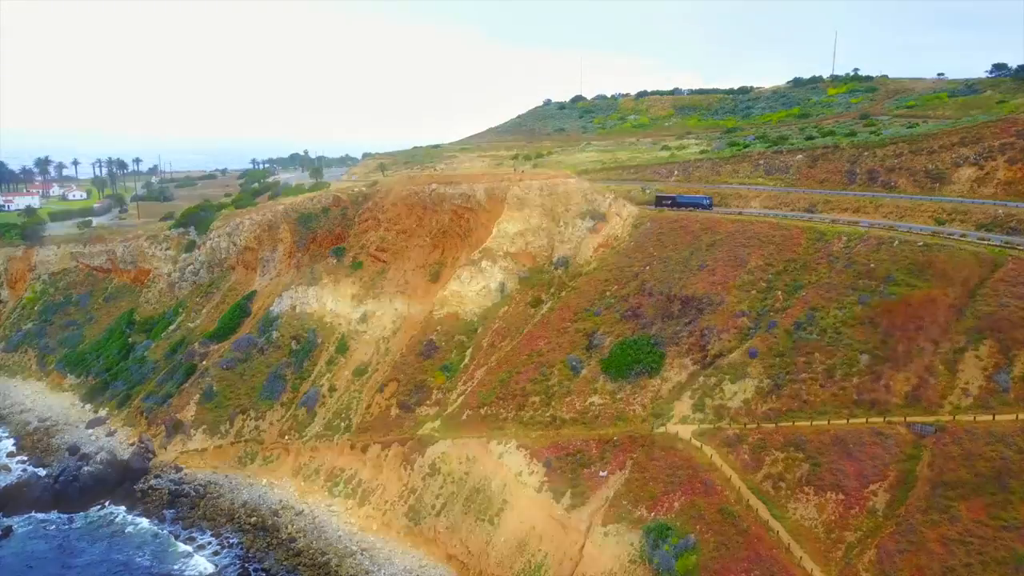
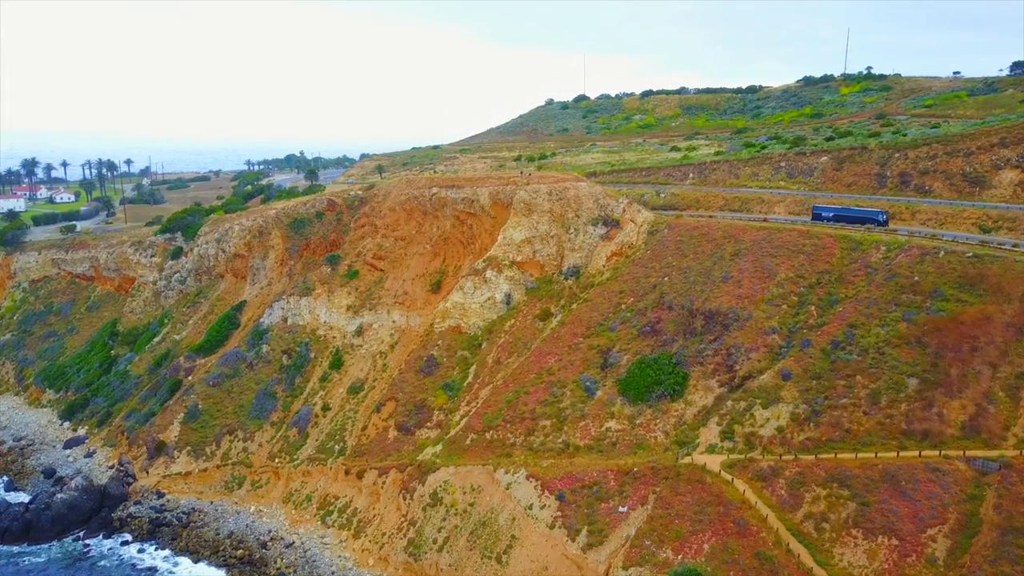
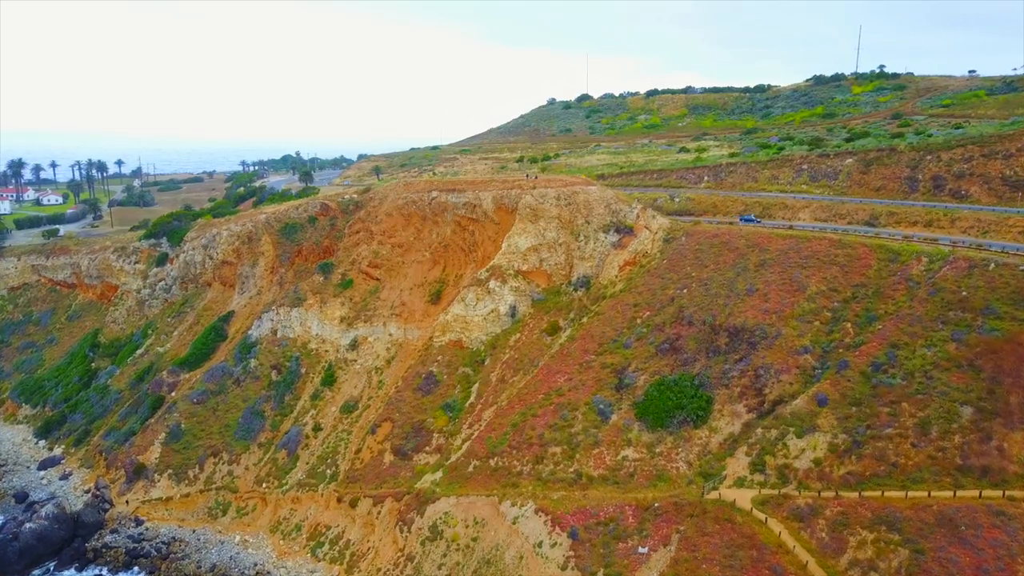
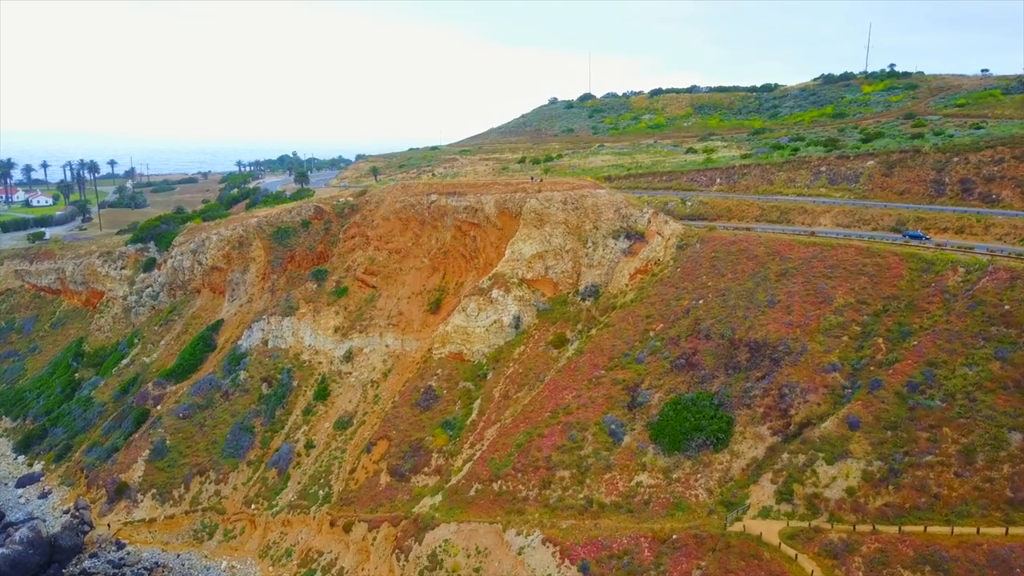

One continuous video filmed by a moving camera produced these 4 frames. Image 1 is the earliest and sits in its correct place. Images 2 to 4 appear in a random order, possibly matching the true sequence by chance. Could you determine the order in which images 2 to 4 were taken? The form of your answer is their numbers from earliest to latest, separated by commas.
2, 3, 4
